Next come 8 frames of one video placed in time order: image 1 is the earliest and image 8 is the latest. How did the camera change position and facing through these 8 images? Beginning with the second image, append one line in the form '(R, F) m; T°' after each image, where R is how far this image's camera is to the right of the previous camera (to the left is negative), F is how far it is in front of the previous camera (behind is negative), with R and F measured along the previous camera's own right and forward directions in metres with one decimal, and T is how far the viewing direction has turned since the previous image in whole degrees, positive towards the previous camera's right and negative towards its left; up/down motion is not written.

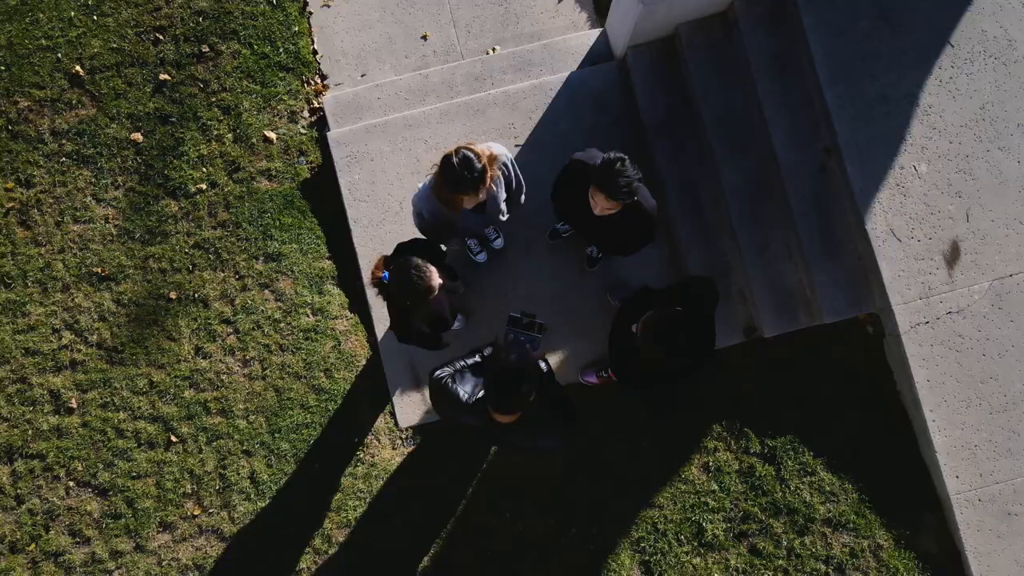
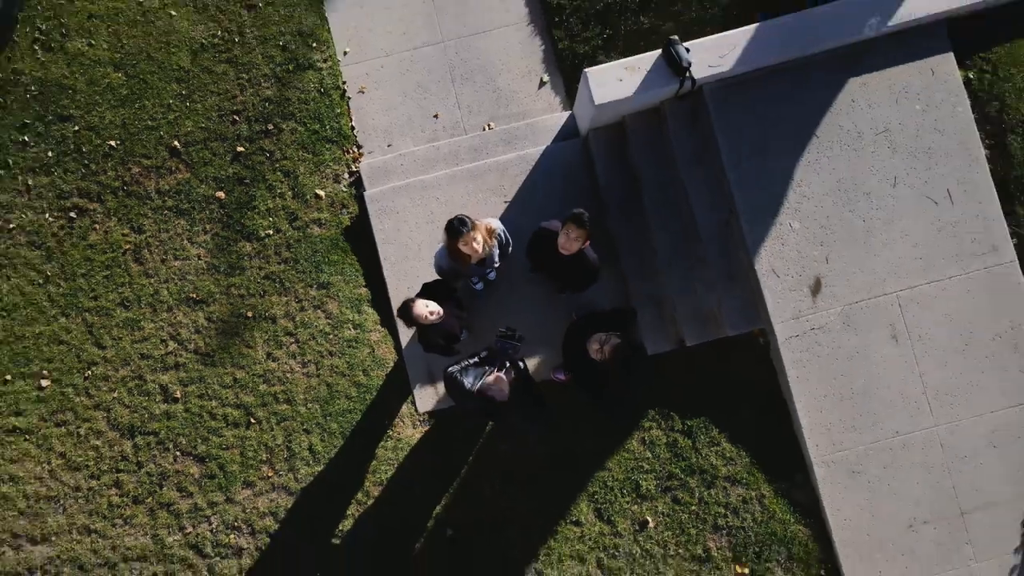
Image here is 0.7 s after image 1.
(+0.1, -1.1) m; 0°
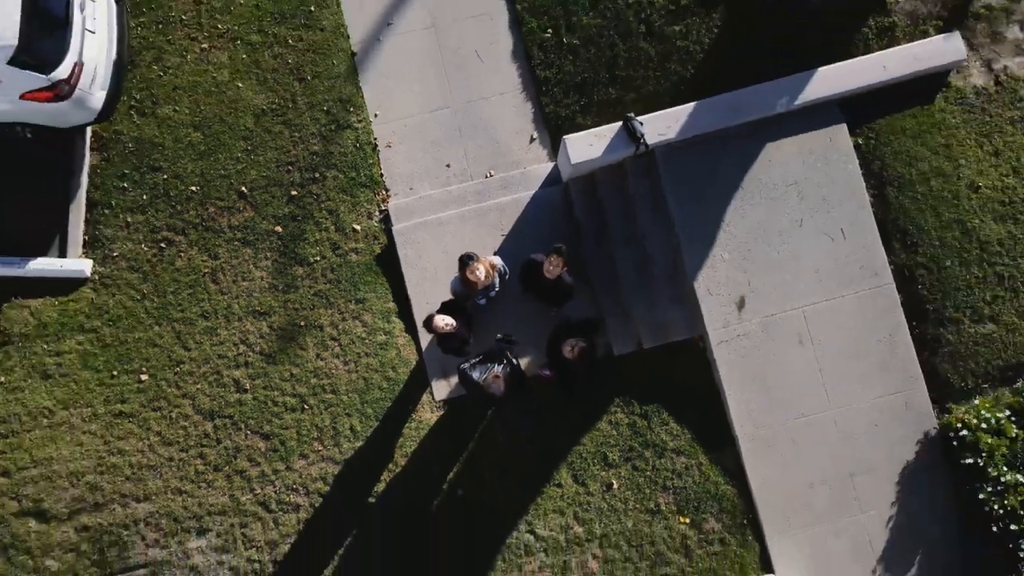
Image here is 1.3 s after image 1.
(0.0, -1.1) m; 0°
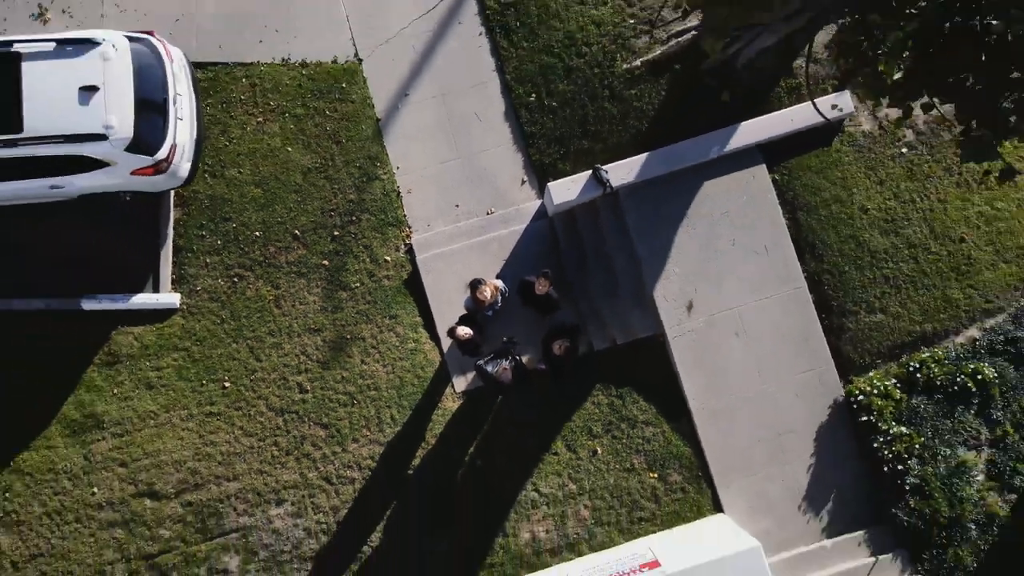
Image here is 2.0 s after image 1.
(0.0, -1.4) m; 0°
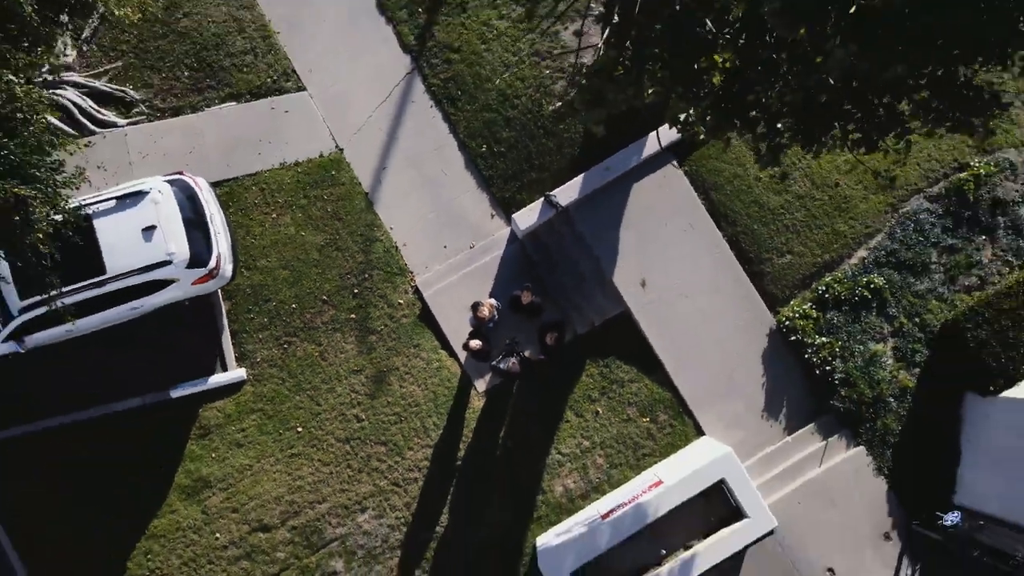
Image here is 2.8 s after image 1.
(0.0, -1.7) m; +1°
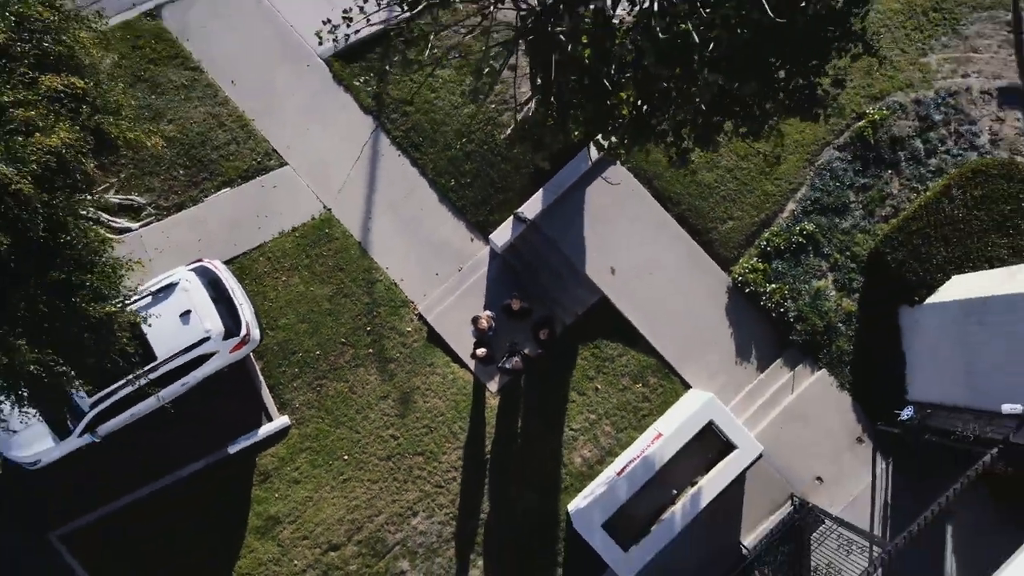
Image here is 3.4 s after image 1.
(0.0, -1.2) m; +1°
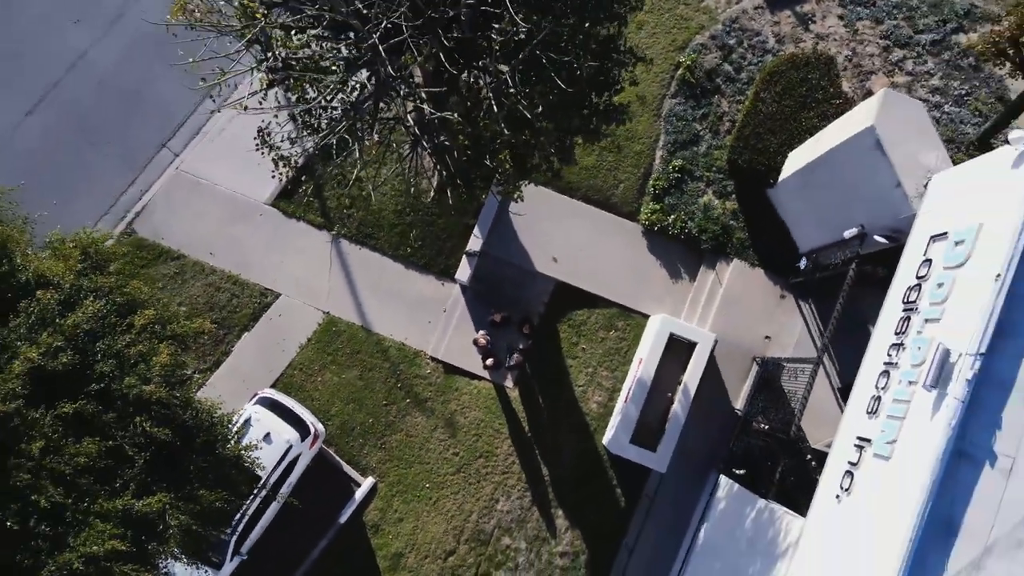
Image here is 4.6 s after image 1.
(+0.1, -2.4) m; +2°
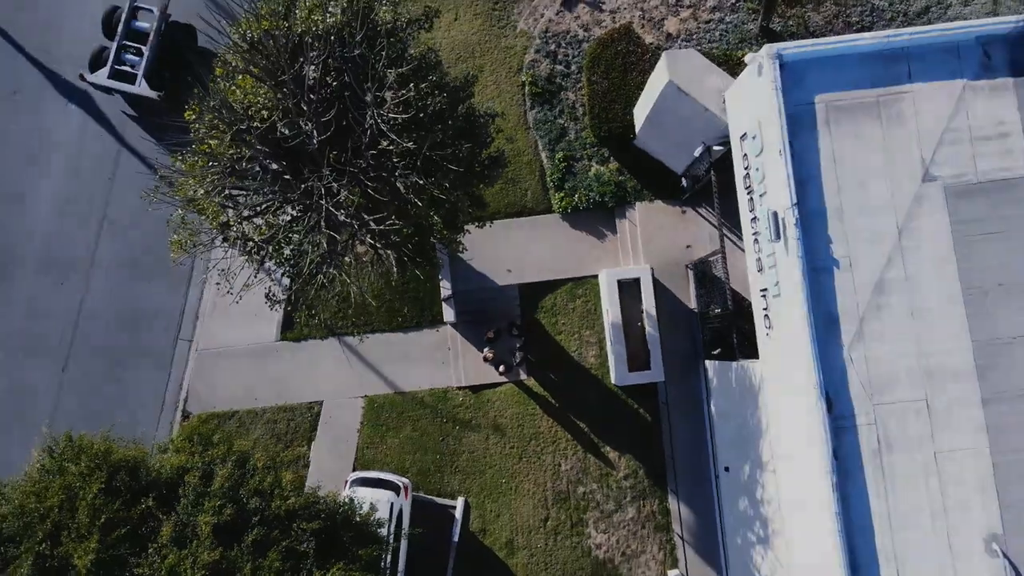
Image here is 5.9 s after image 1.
(+0.1, -2.7) m; +2°
